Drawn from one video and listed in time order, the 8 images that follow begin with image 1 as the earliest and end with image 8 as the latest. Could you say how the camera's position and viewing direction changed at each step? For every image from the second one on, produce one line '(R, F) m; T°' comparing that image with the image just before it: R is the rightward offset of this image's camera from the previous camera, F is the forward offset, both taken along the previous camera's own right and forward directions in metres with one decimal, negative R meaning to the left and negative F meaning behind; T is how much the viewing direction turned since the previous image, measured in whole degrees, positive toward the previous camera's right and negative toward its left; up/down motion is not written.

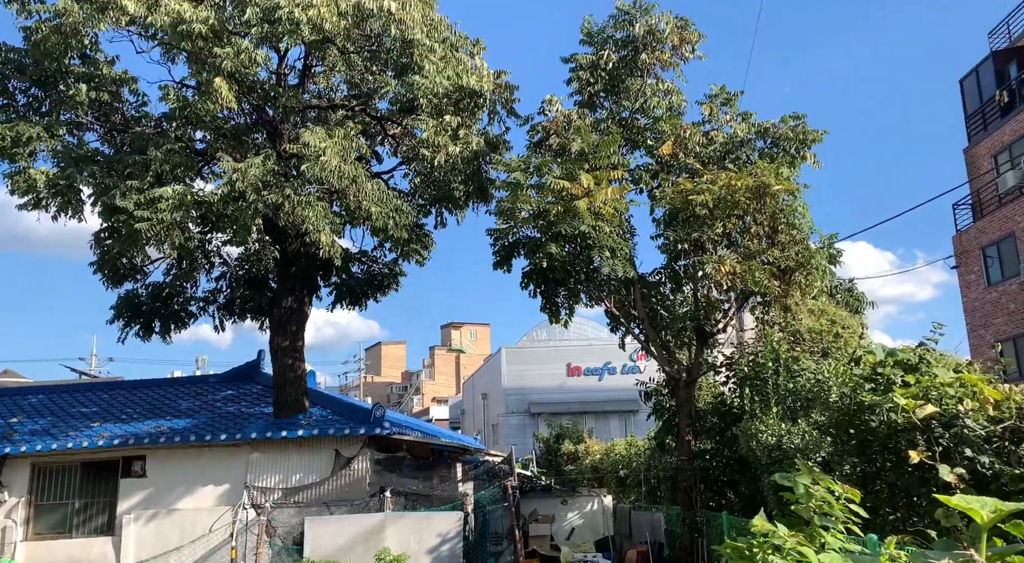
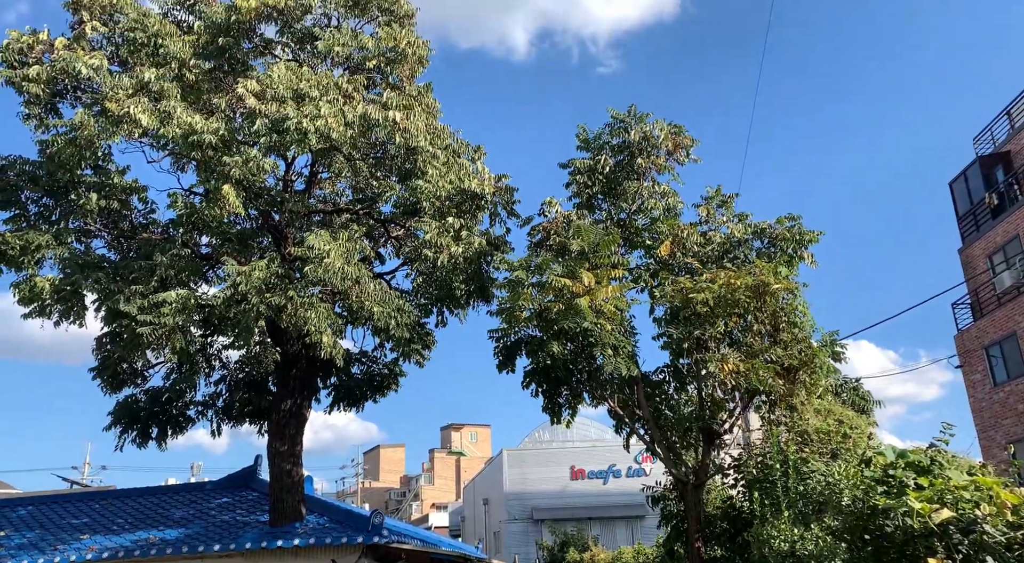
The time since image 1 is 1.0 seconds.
(0.0, 0.0) m; 0°
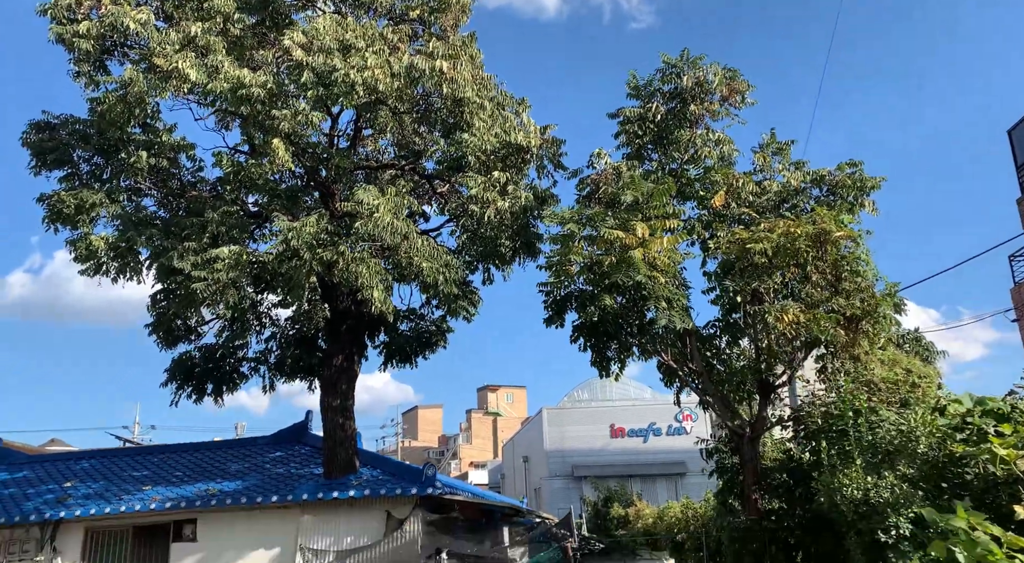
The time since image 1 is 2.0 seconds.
(-0.2, +0.1) m; -2°
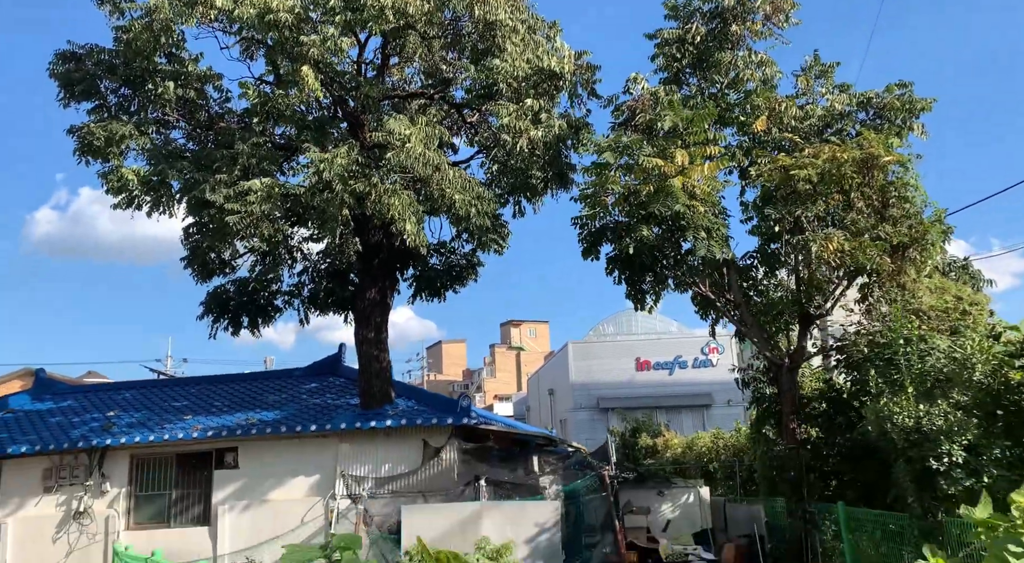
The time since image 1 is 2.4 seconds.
(-0.2, +0.1) m; -1°
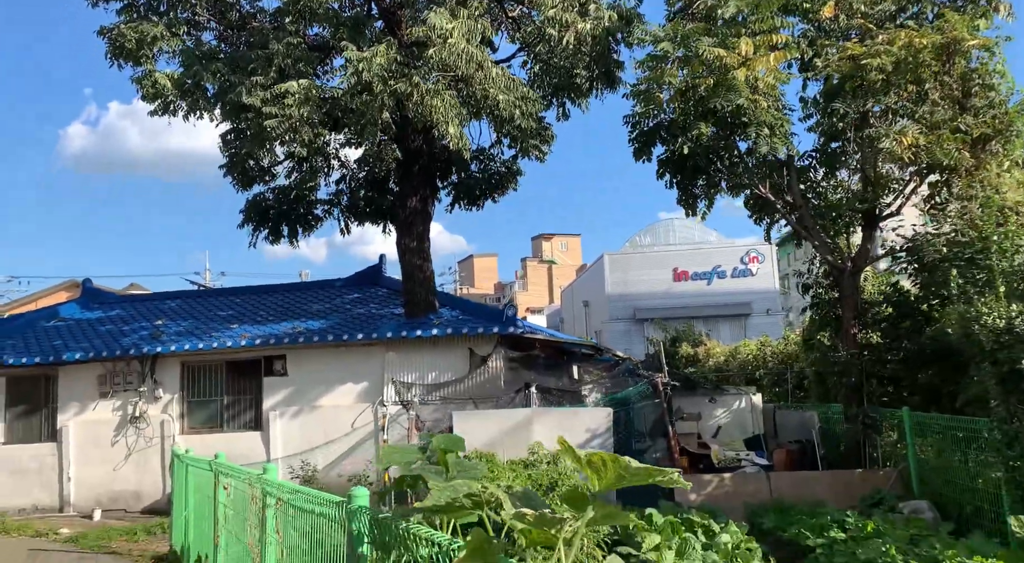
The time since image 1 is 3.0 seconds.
(-0.2, +0.3) m; -2°
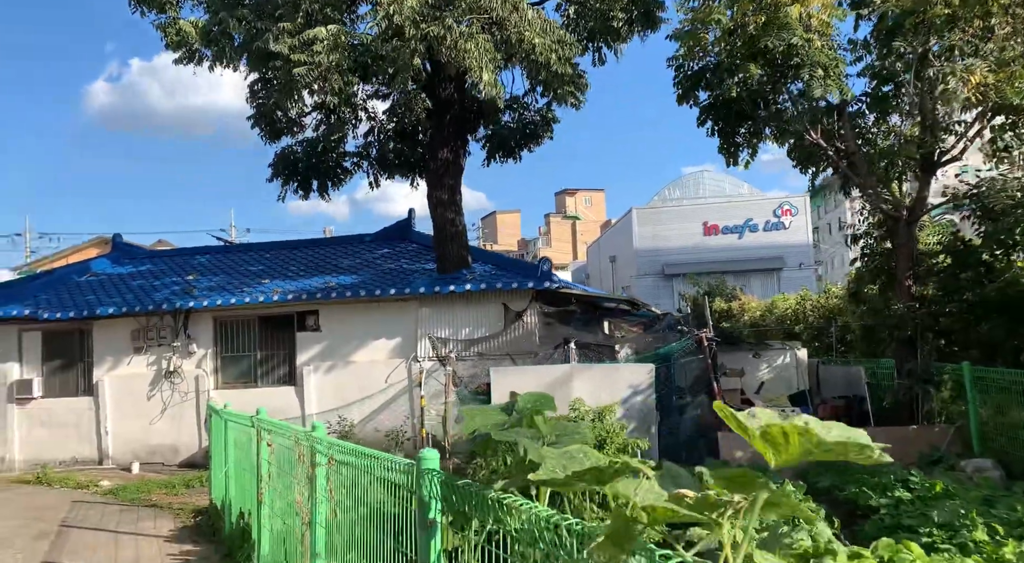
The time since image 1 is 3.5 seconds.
(-0.2, +0.3) m; -2°
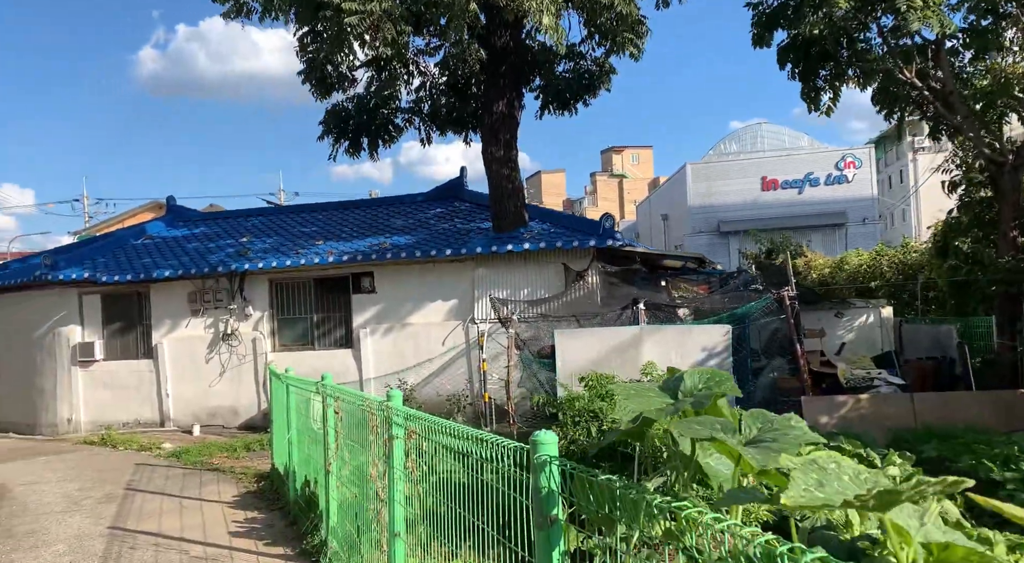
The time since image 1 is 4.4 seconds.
(-0.2, +0.4) m; -3°
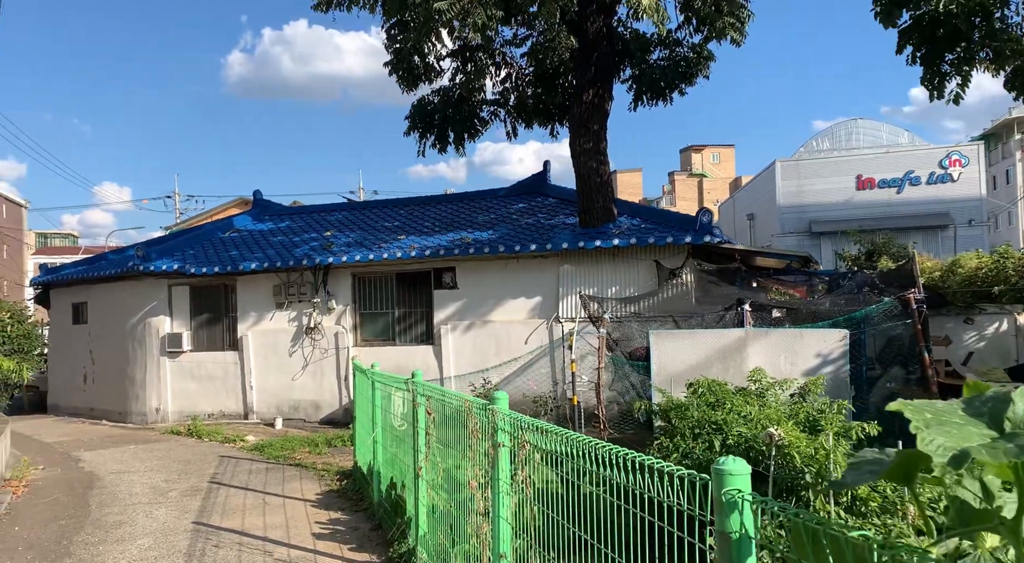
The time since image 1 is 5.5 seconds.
(-0.2, +0.5) m; -5°
